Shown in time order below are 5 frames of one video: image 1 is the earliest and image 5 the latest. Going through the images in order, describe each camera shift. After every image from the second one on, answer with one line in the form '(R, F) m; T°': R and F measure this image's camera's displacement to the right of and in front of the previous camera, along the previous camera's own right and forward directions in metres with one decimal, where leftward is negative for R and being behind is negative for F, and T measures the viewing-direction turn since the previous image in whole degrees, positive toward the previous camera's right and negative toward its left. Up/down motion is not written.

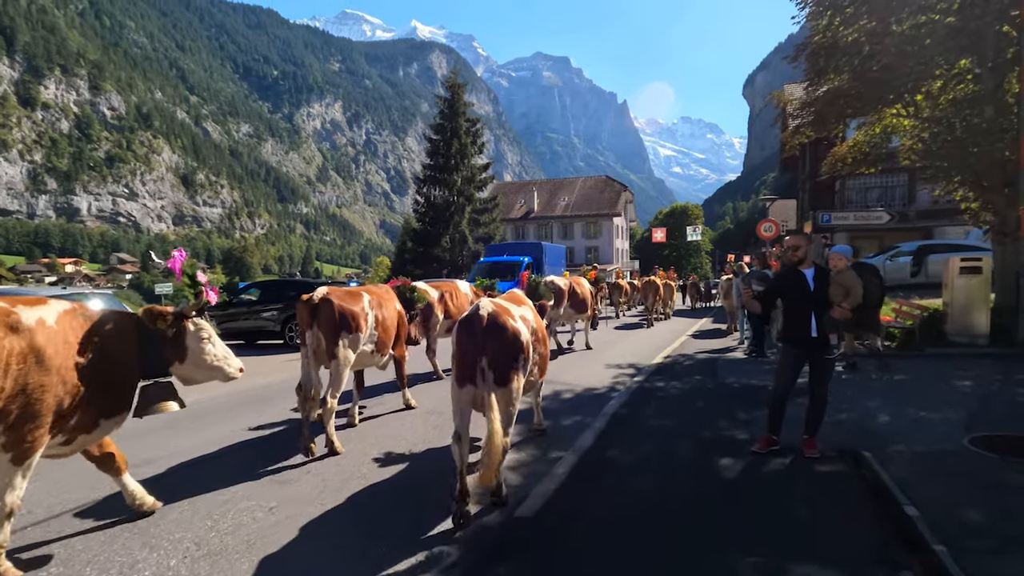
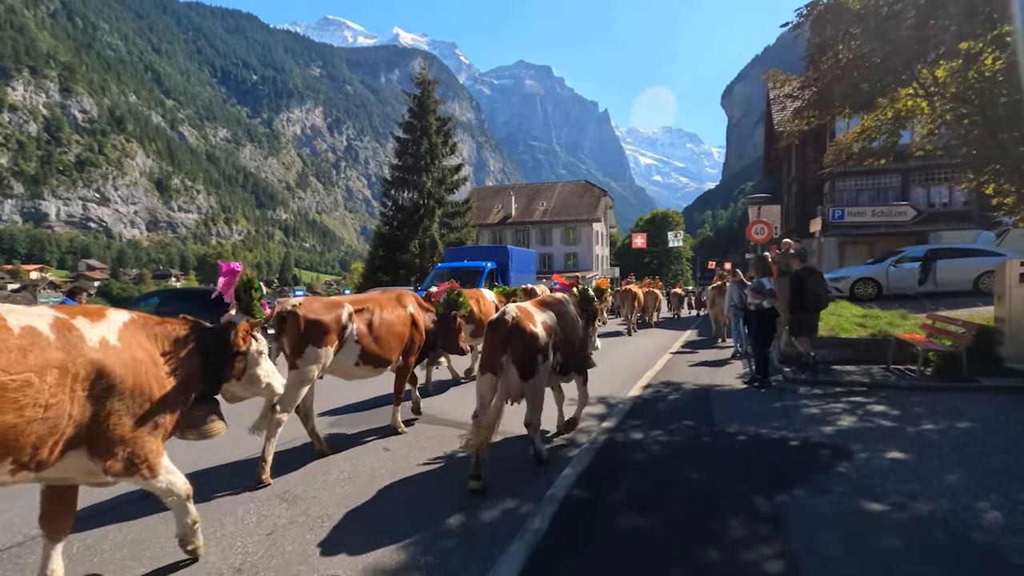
(+0.4, +1.5) m; +2°
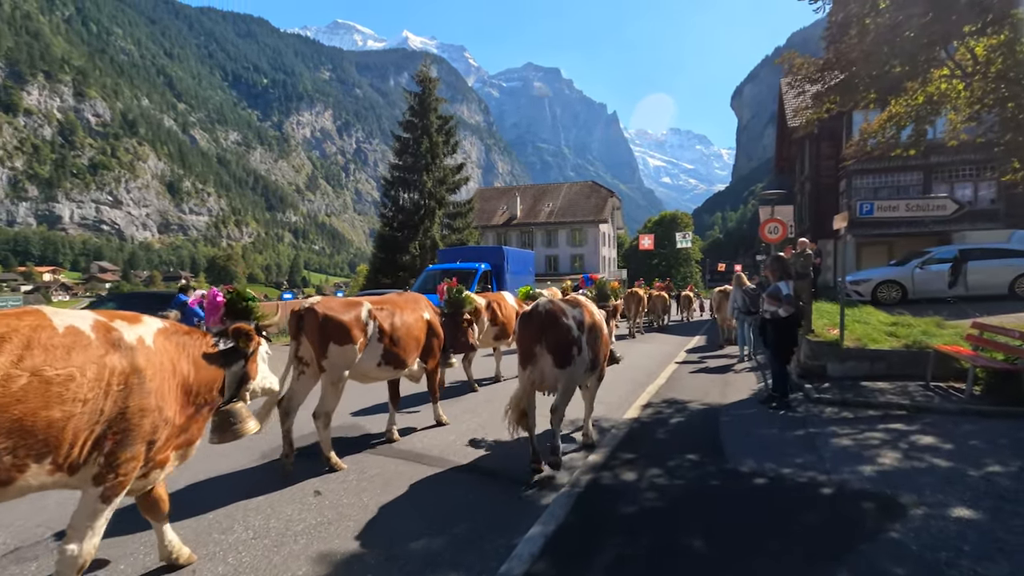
(+0.2, +0.8) m; -1°
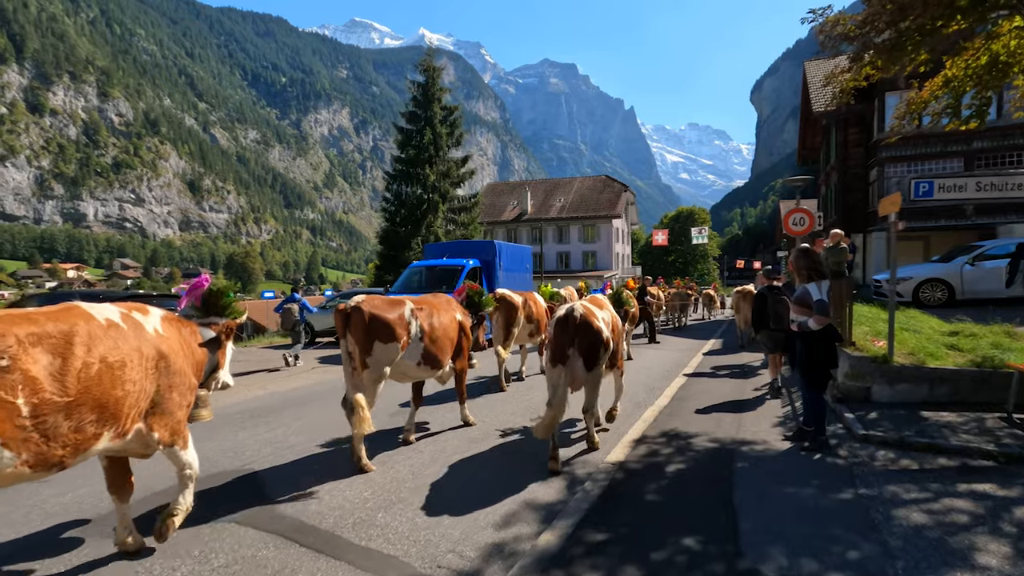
(+0.4, +1.1) m; -2°
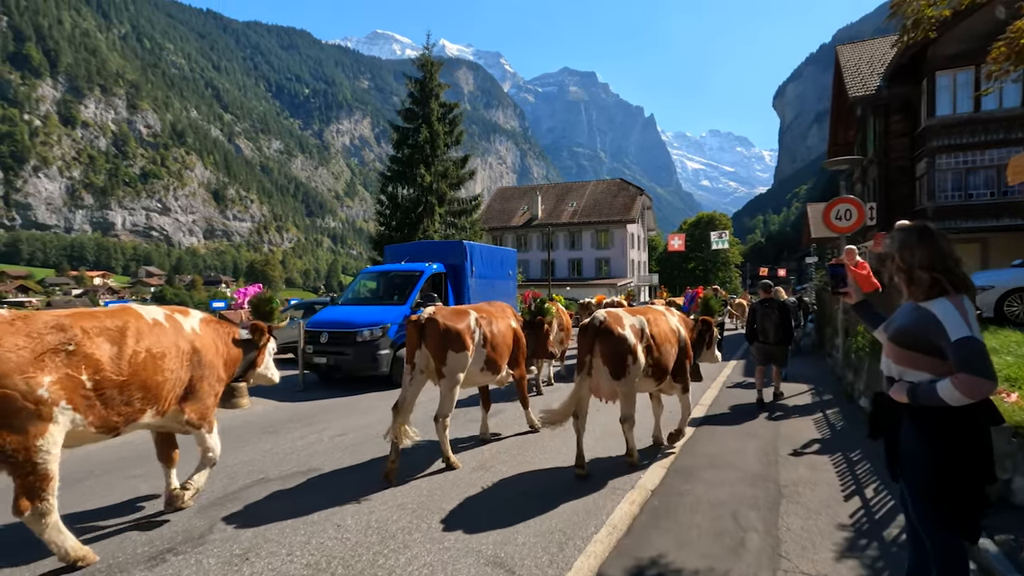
(+0.7, +1.9) m; -2°
